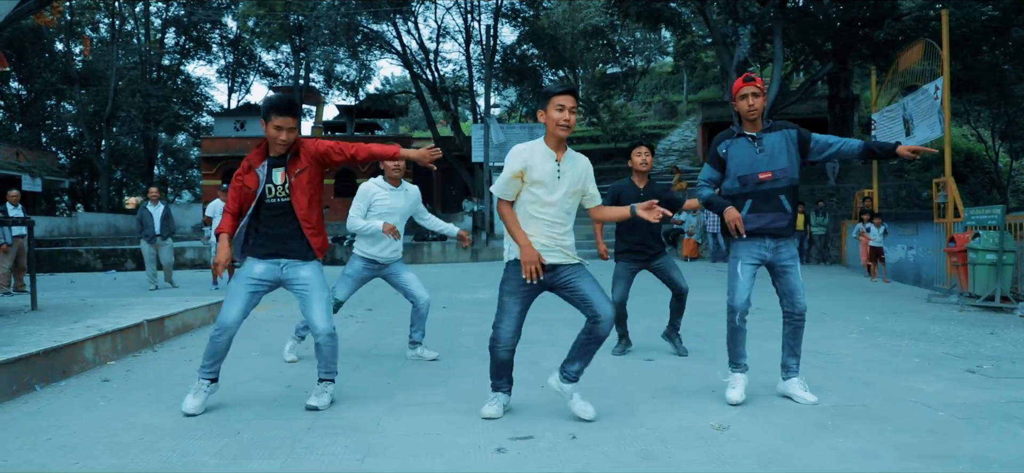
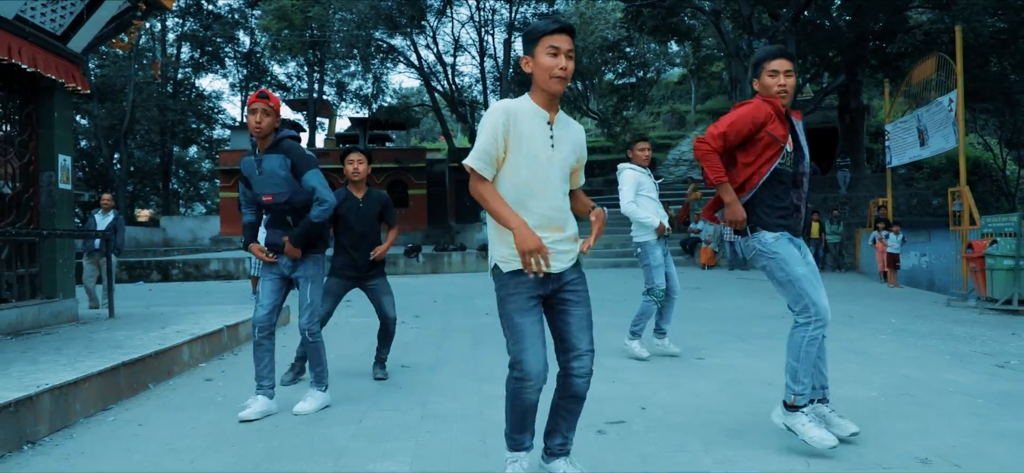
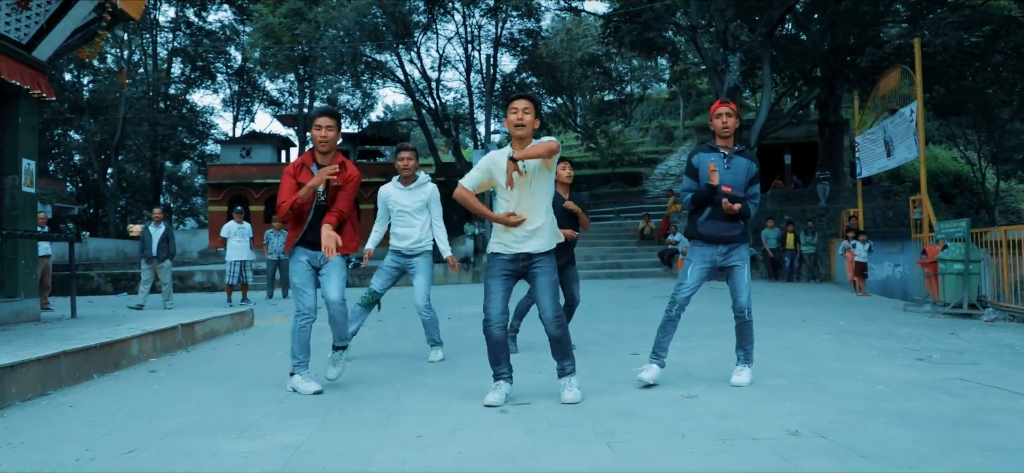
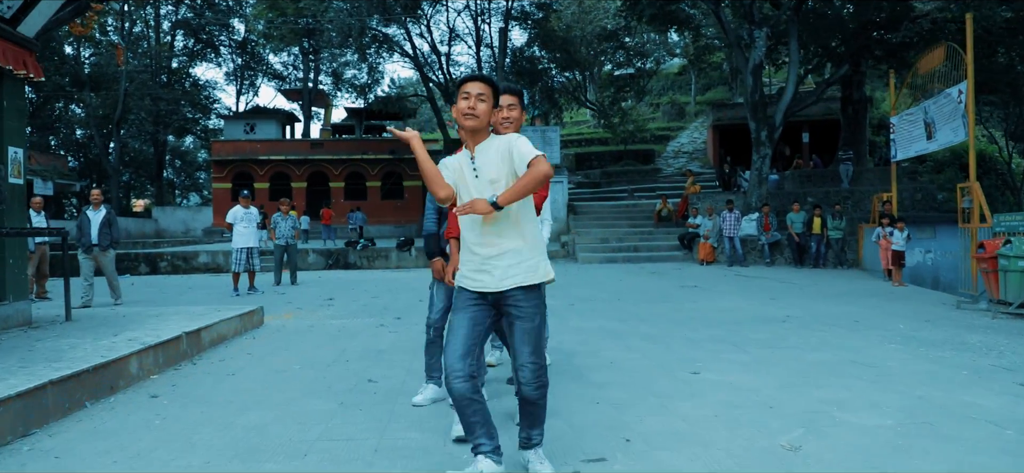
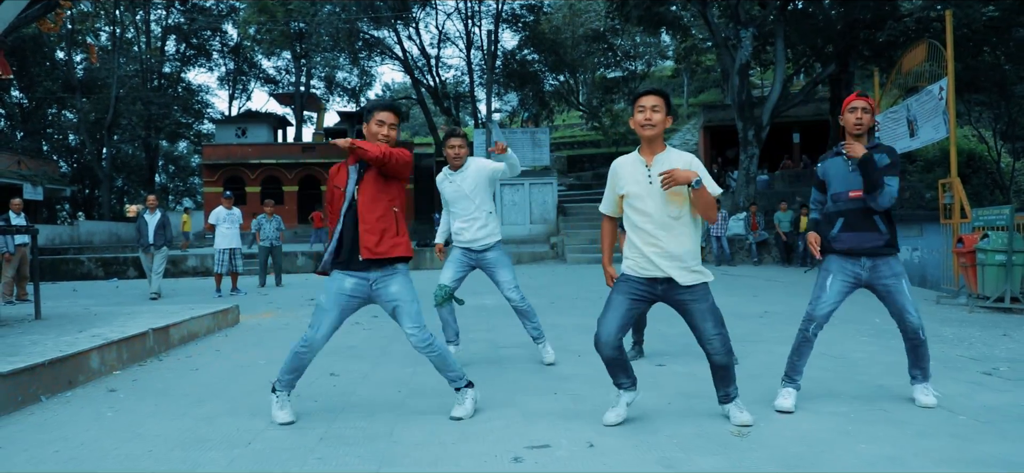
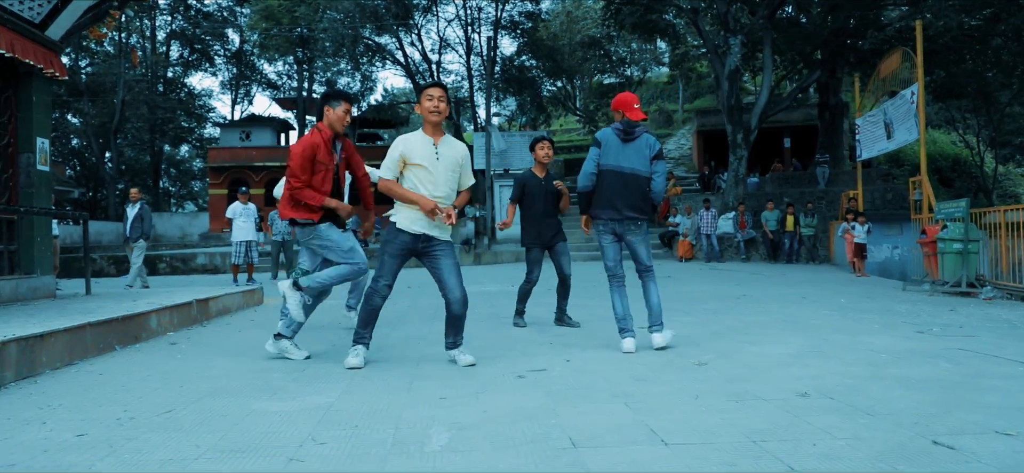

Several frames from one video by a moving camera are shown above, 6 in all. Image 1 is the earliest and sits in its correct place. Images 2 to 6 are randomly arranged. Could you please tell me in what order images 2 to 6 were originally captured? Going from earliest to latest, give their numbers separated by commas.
5, 3, 6, 4, 2
